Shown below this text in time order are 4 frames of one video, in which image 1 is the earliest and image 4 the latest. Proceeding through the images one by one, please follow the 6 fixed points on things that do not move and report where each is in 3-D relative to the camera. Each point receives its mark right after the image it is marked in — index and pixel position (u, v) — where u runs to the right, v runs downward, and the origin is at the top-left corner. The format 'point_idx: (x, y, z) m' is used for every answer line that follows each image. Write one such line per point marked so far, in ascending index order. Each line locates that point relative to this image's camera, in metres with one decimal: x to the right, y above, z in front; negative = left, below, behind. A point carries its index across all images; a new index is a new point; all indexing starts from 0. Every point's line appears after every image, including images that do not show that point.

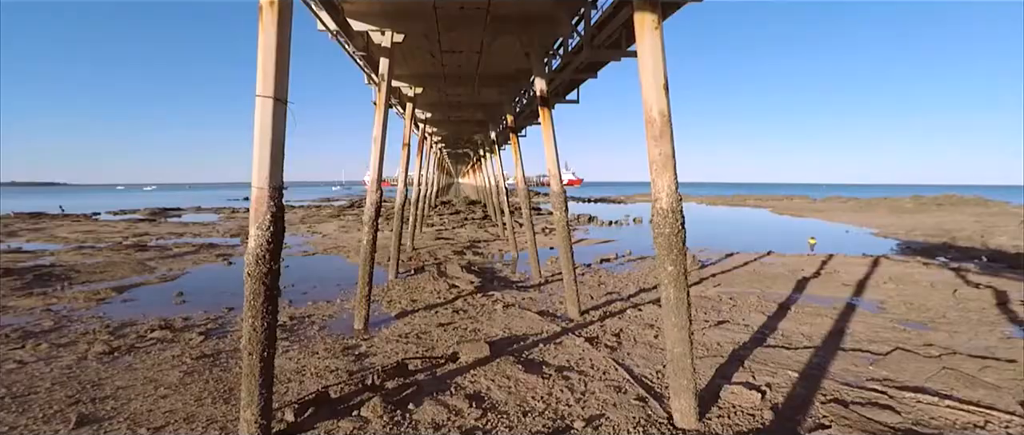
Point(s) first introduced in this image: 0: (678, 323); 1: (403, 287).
0: (+1.2, -0.8, +3.7) m
1: (-2.2, -1.4, +10.5) m
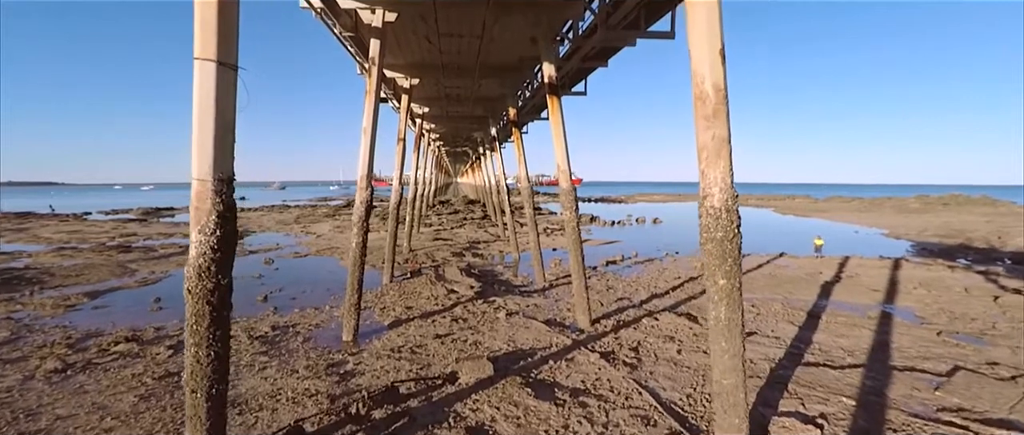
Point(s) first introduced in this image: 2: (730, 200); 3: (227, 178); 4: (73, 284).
0: (+1.3, -0.8, +3.0) m
1: (-2.1, -1.4, +9.8) m
2: (+1.2, +0.1, +2.8) m
3: (-1.4, +0.2, +2.5) m
4: (-9.1, -1.4, +10.9) m
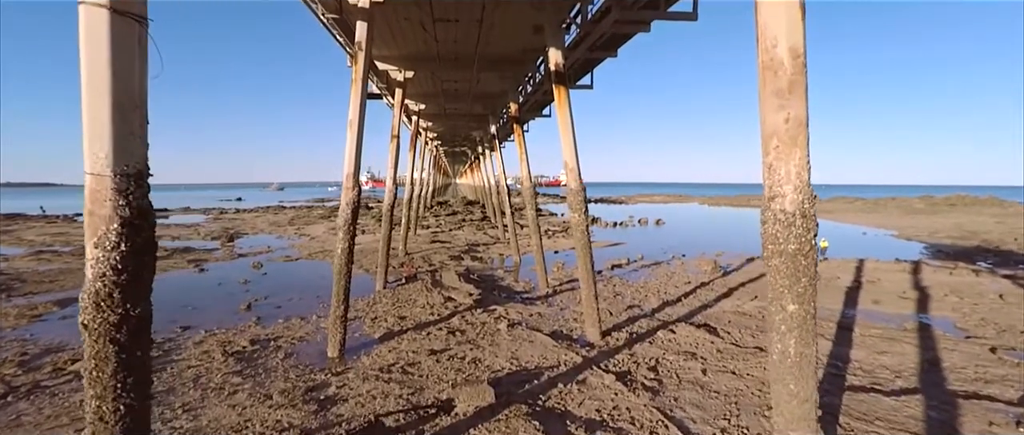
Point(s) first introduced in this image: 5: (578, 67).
0: (+1.3, -0.8, +2.4) m
1: (-2.1, -1.5, +9.1) m
2: (+1.2, +0.1, +2.2) m
3: (-1.3, +0.2, +1.9) m
4: (-9.1, -1.4, +10.2) m
5: (+1.0, +2.3, +8.1) m
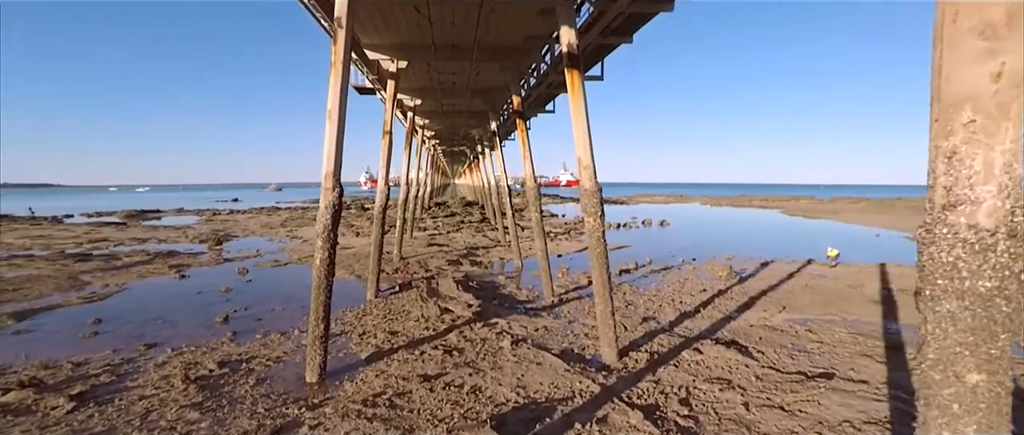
0: (+1.4, -0.8, +1.5) m
1: (-2.1, -1.5, +8.3) m
2: (+1.3, 0.0, +1.3) m
3: (-1.3, +0.1, +1.0) m
4: (-9.0, -1.5, +9.4) m
5: (+1.1, +2.3, +7.3) m
